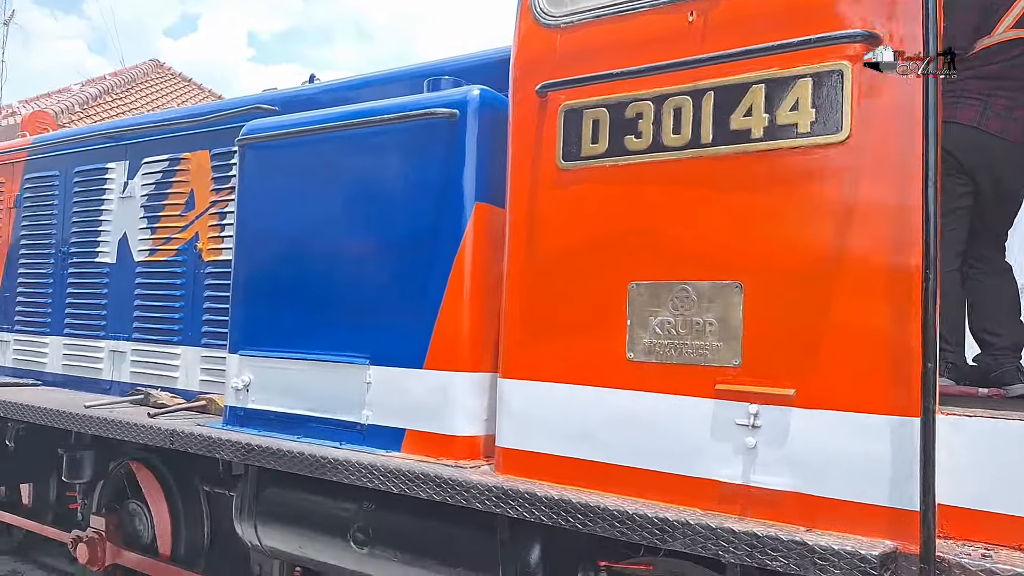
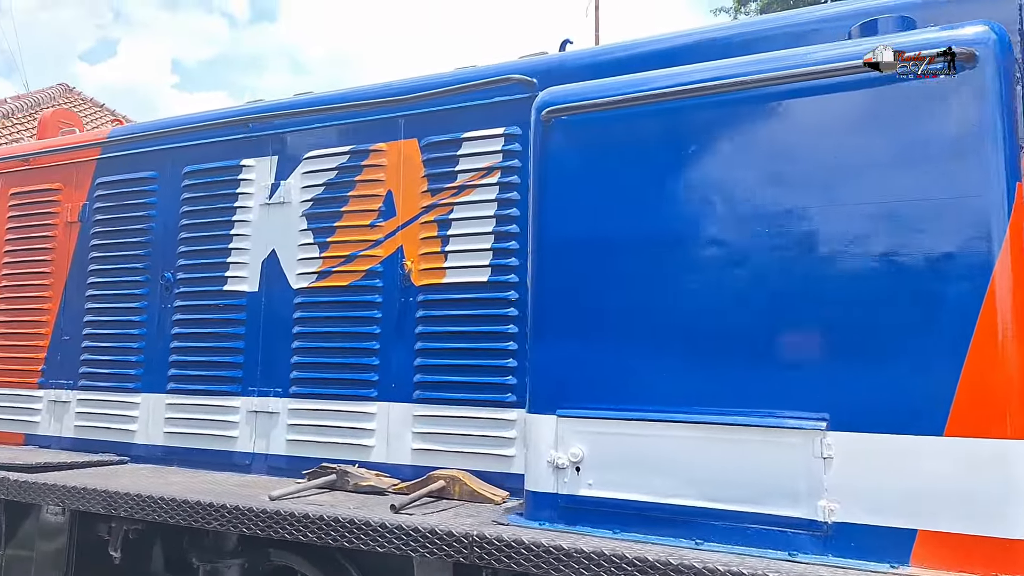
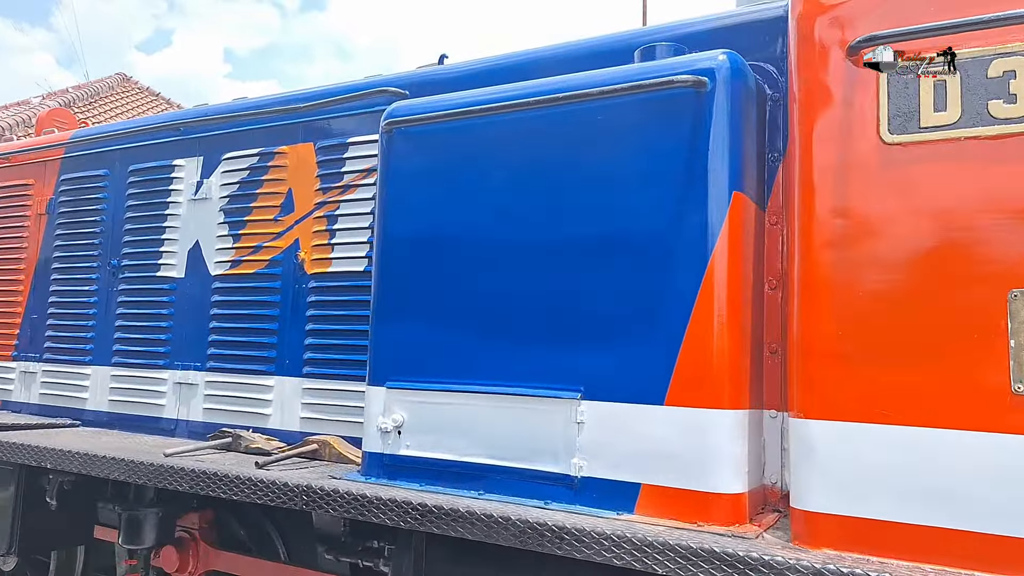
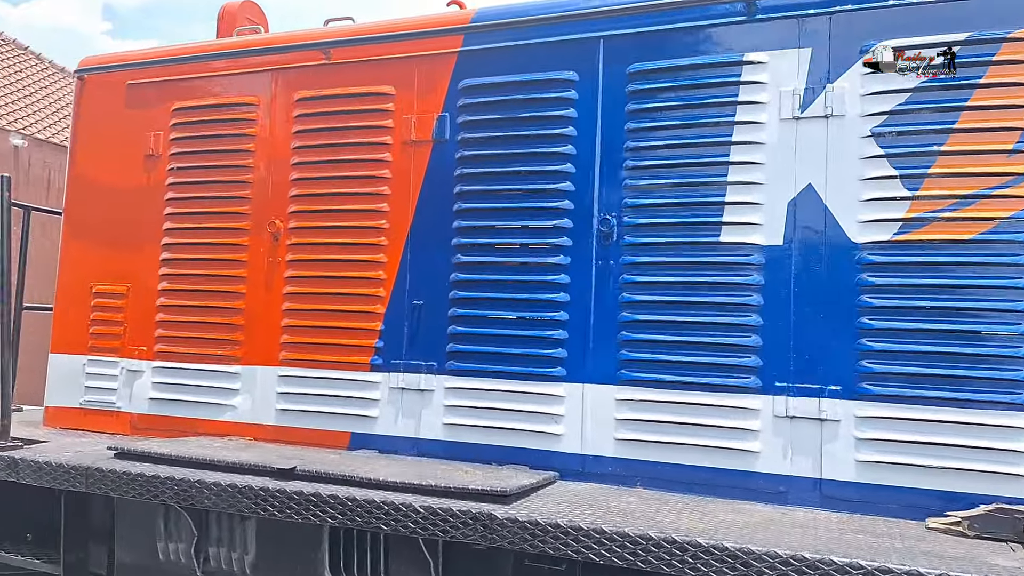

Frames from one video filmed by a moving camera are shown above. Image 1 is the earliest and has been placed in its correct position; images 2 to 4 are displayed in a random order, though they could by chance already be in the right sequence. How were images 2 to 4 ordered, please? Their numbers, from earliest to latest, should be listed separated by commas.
3, 2, 4
